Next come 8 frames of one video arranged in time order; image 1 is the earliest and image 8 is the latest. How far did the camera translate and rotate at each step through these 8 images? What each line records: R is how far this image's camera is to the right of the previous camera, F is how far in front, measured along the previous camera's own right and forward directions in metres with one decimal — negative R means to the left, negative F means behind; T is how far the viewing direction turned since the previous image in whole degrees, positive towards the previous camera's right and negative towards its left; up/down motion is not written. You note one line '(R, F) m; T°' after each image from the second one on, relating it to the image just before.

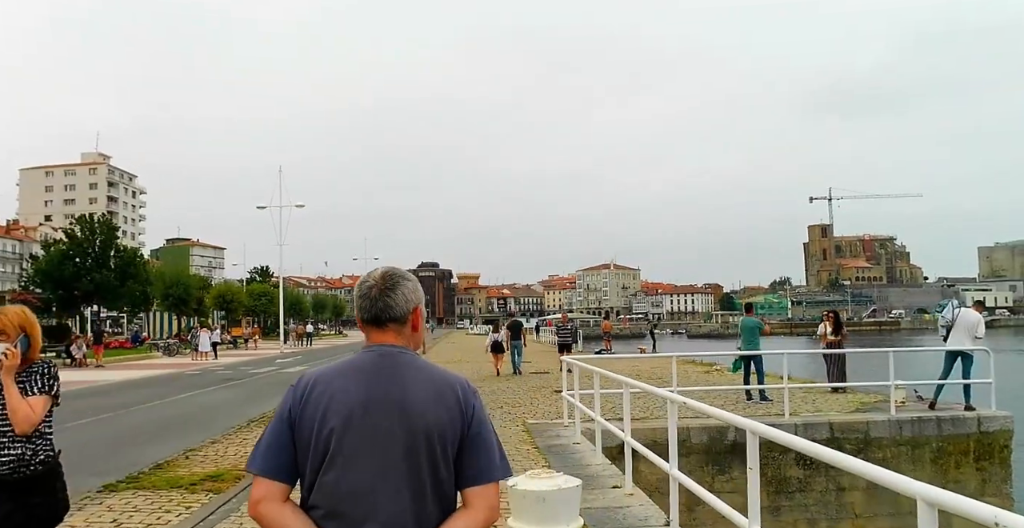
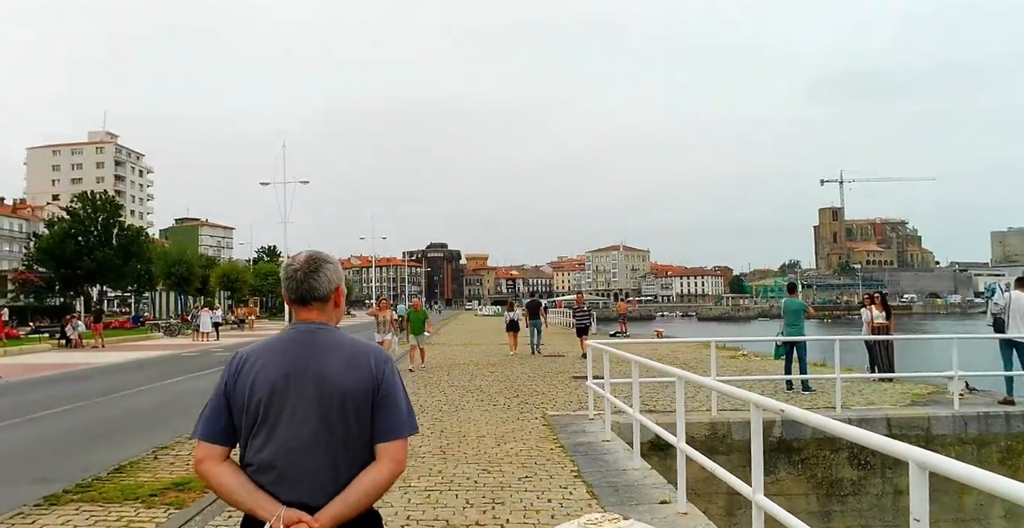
(-0.1, +1.2) m; -1°
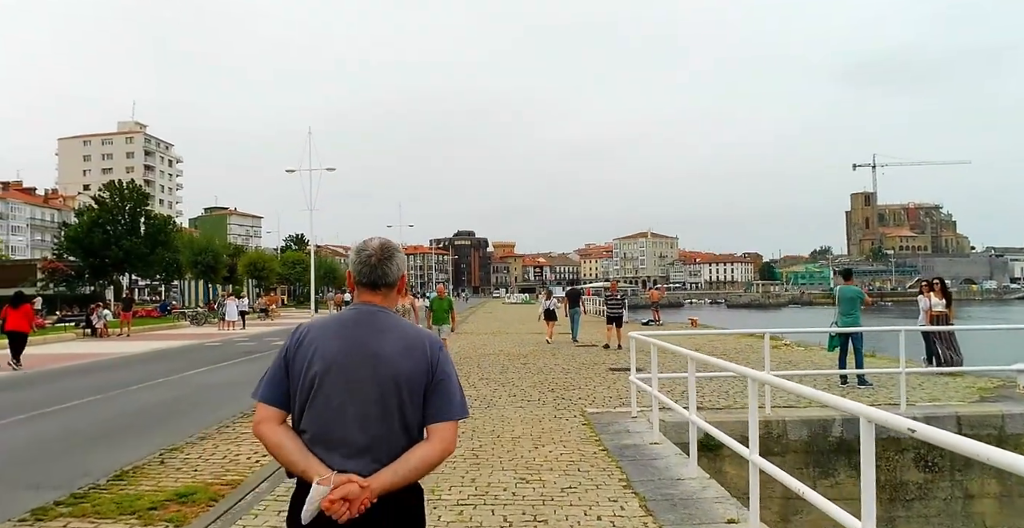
(-0.1, +0.7) m; -2°
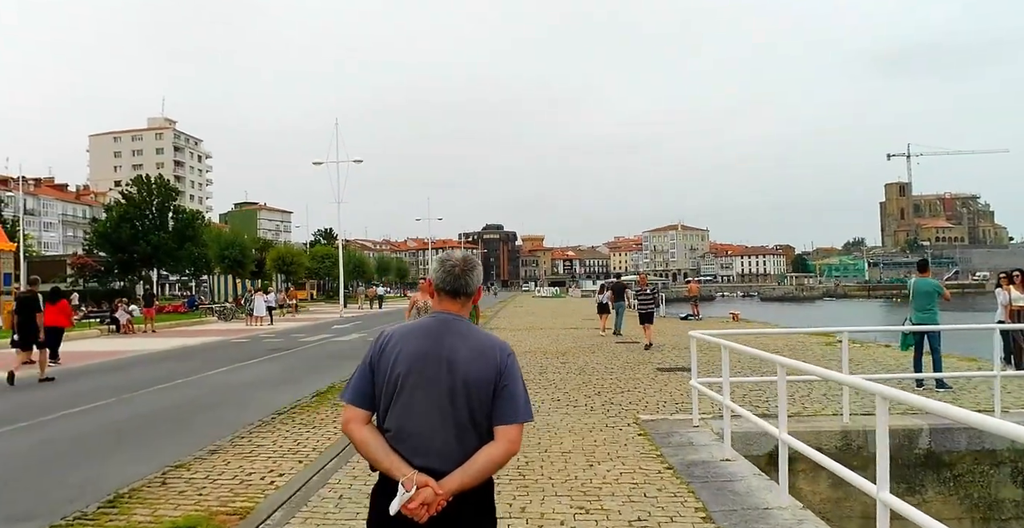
(-0.2, +0.8) m; -2°
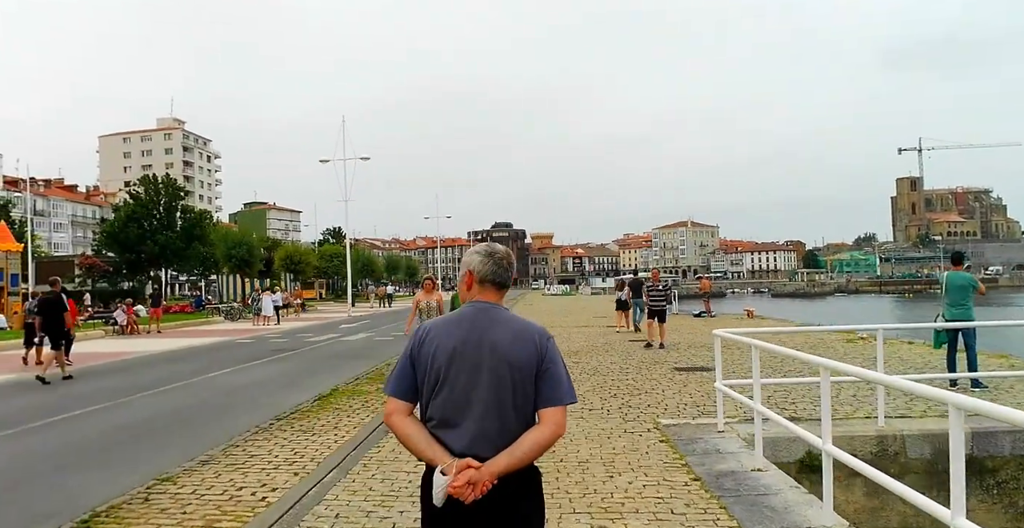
(0.0, +0.4) m; -1°
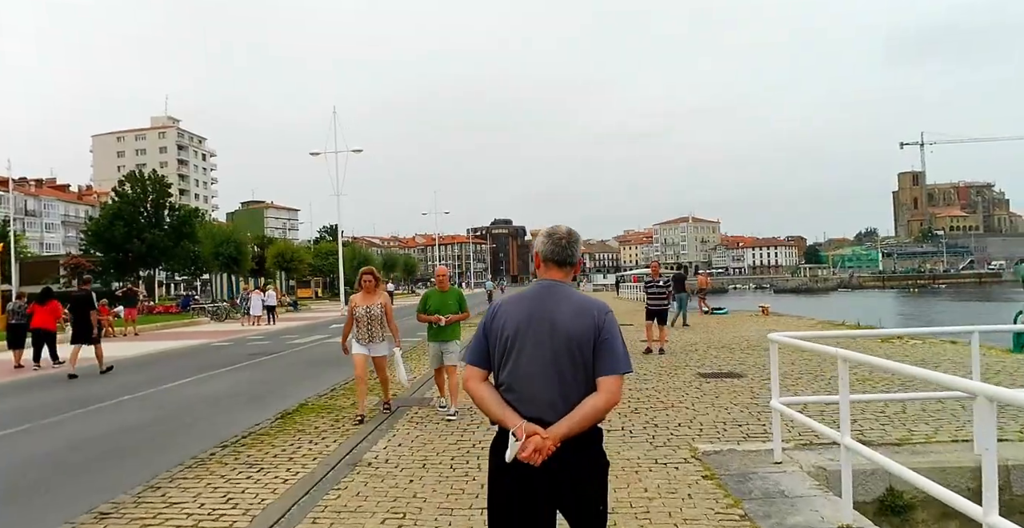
(0.0, +1.5) m; 0°
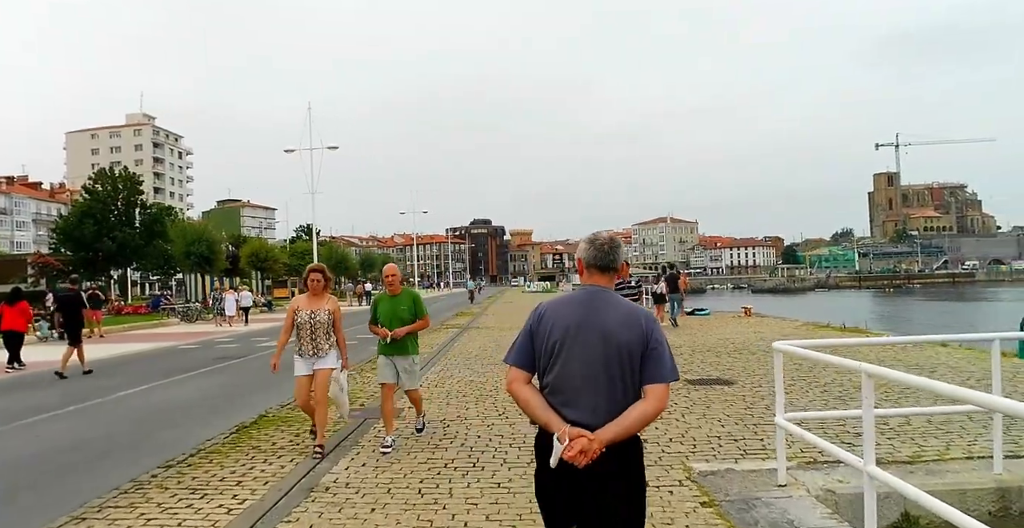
(0.0, +0.6) m; +2°
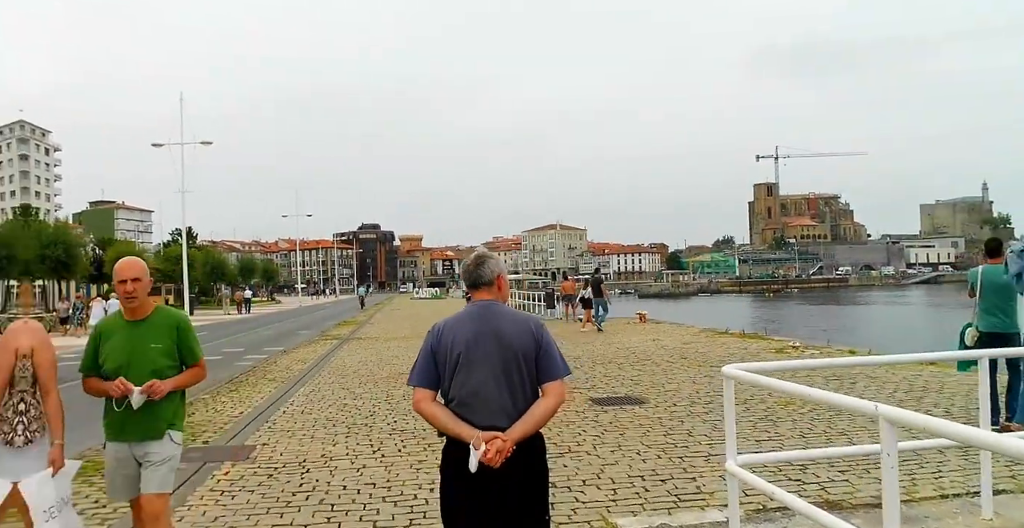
(+0.2, +1.3) m; +8°
